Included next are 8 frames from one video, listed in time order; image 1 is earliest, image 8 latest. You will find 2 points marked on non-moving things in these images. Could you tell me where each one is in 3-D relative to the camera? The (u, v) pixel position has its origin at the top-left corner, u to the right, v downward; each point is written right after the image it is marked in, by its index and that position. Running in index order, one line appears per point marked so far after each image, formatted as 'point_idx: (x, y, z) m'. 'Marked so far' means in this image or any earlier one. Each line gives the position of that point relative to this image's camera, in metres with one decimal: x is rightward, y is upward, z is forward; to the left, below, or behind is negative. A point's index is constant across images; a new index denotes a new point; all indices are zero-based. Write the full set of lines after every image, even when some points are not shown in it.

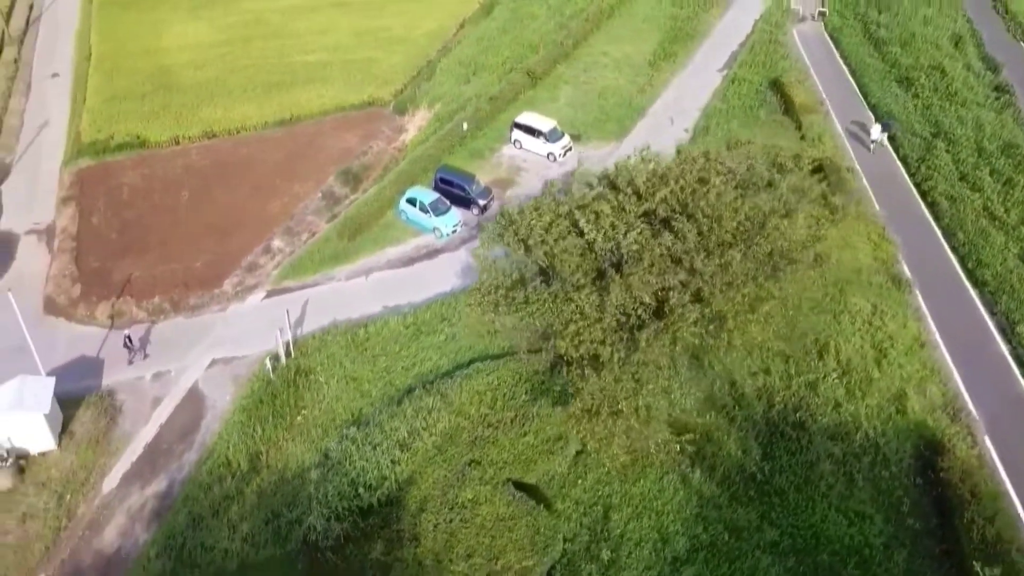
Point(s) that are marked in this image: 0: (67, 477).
0: (-10.8, -4.6, +19.1) m
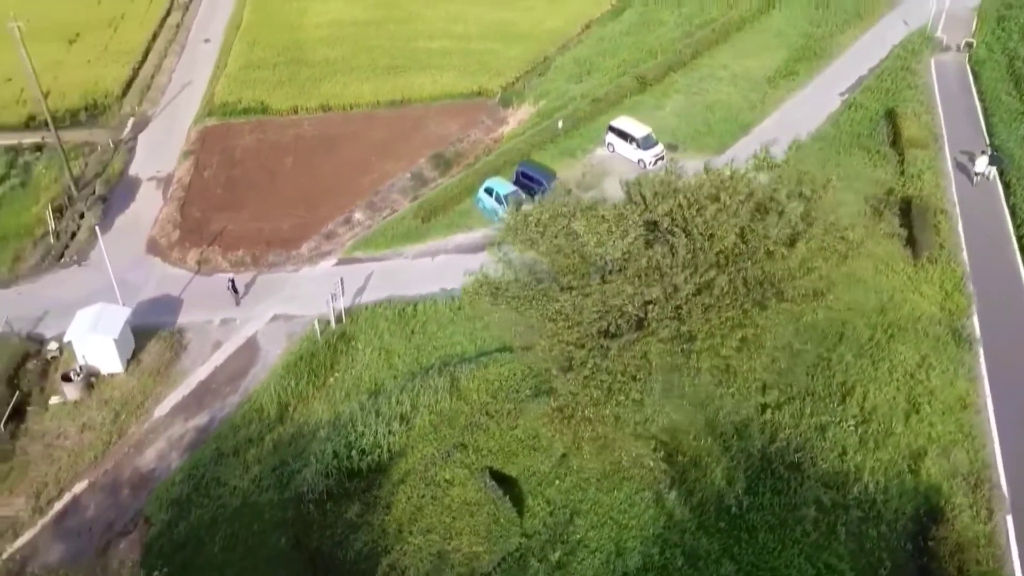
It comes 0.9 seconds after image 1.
0: (-10.4, -3.0, +21.2) m
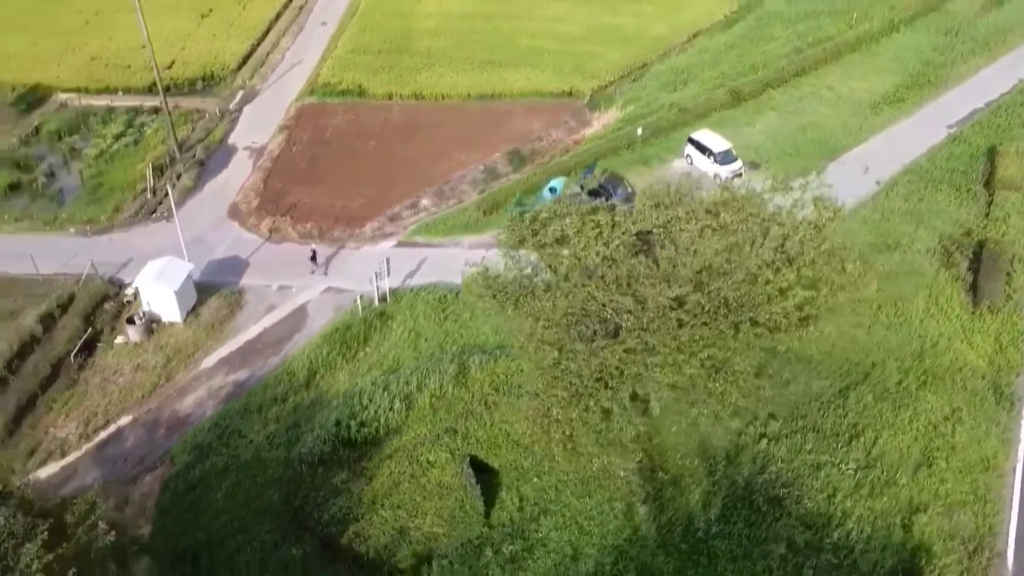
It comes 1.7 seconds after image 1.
0: (-9.7, -1.7, +22.9) m
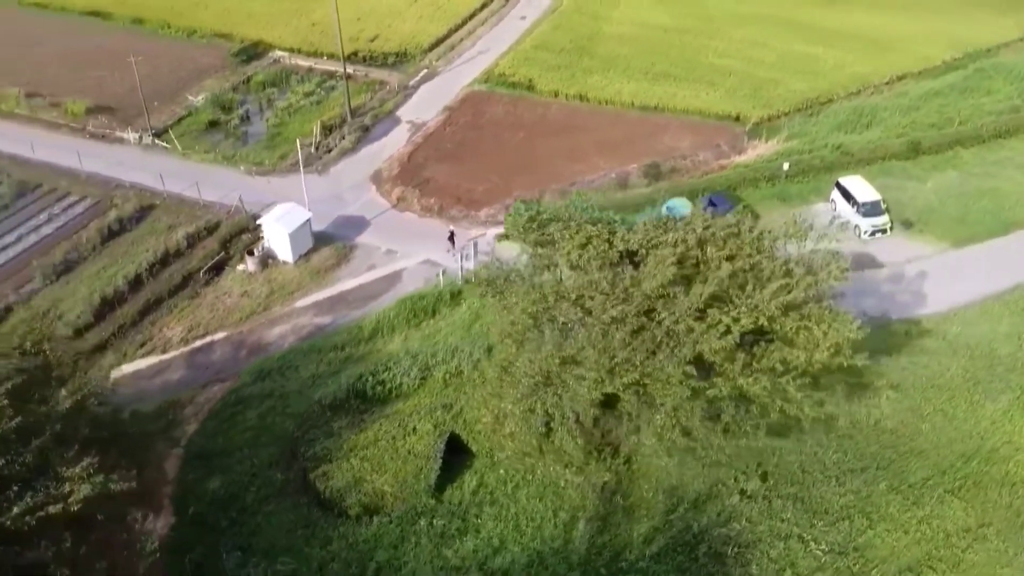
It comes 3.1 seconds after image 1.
0: (-7.4, +0.1, +25.6) m
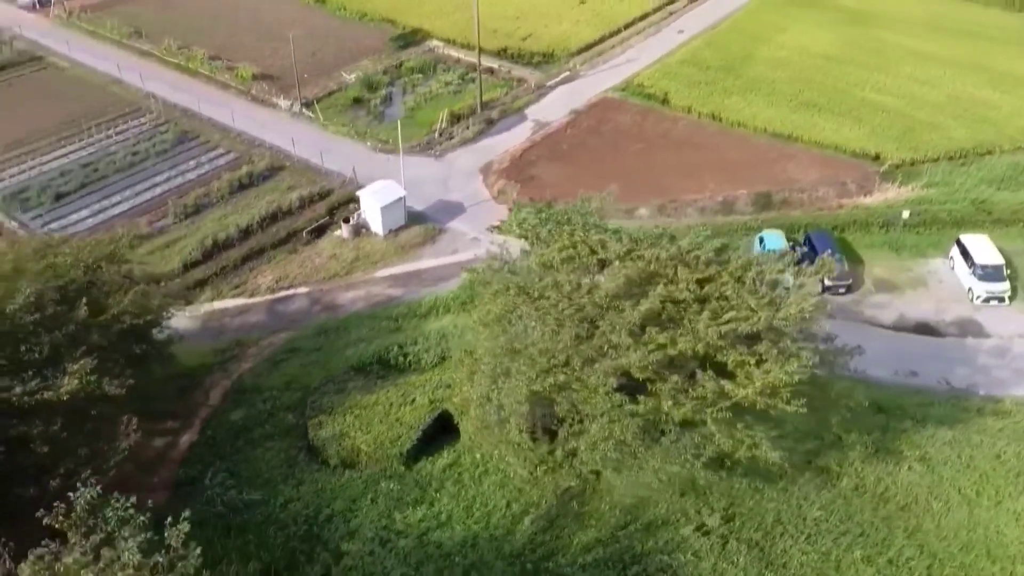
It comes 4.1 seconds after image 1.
0: (-5.0, +1.2, +27.4) m
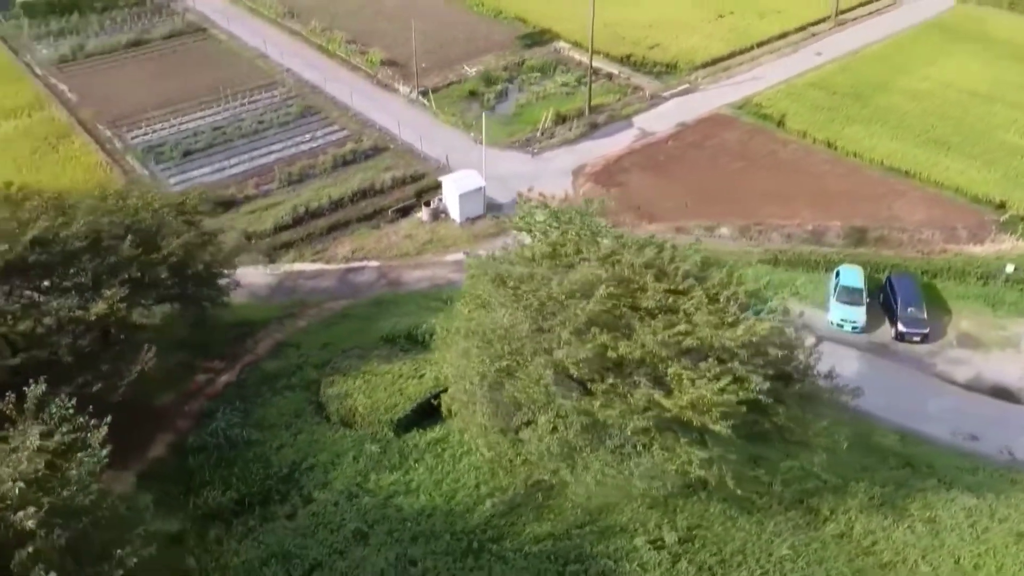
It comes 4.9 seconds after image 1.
0: (-2.5, +1.8, +28.5) m
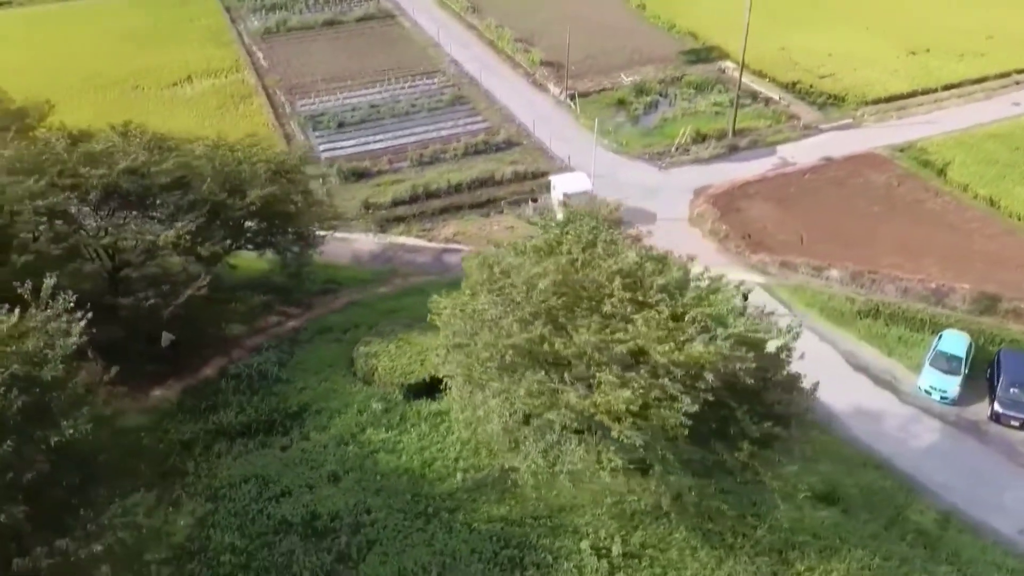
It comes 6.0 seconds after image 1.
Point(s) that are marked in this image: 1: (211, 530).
0: (+1.1, +2.0, +29.2) m
1: (-5.4, -4.3, +14.1) m
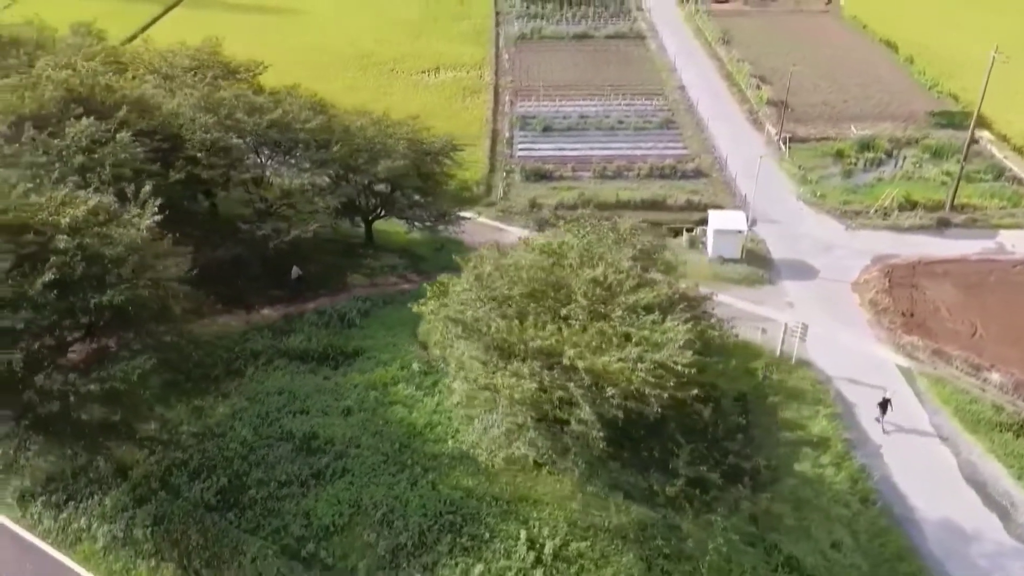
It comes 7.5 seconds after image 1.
0: (+6.3, +0.9, +29.0) m
1: (-5.9, -2.9, +16.8) m
